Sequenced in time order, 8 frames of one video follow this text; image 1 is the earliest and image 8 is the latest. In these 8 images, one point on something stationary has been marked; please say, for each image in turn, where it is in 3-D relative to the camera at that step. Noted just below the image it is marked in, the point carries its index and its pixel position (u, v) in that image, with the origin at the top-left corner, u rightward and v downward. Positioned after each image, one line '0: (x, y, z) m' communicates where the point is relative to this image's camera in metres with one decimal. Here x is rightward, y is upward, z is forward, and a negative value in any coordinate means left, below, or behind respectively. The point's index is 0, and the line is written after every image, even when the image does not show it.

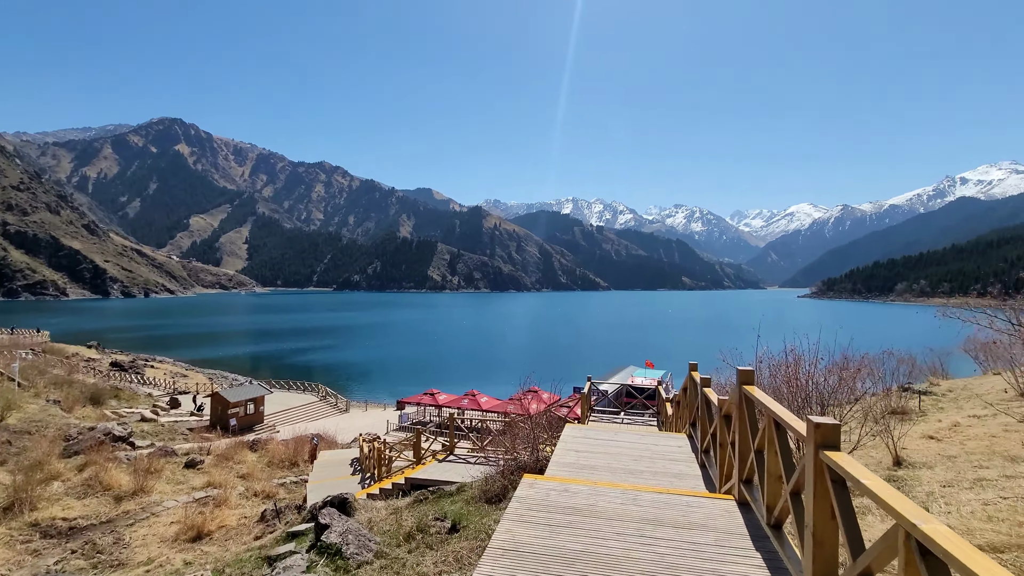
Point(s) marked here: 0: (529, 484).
0: (+0.2, -1.7, +4.1) m
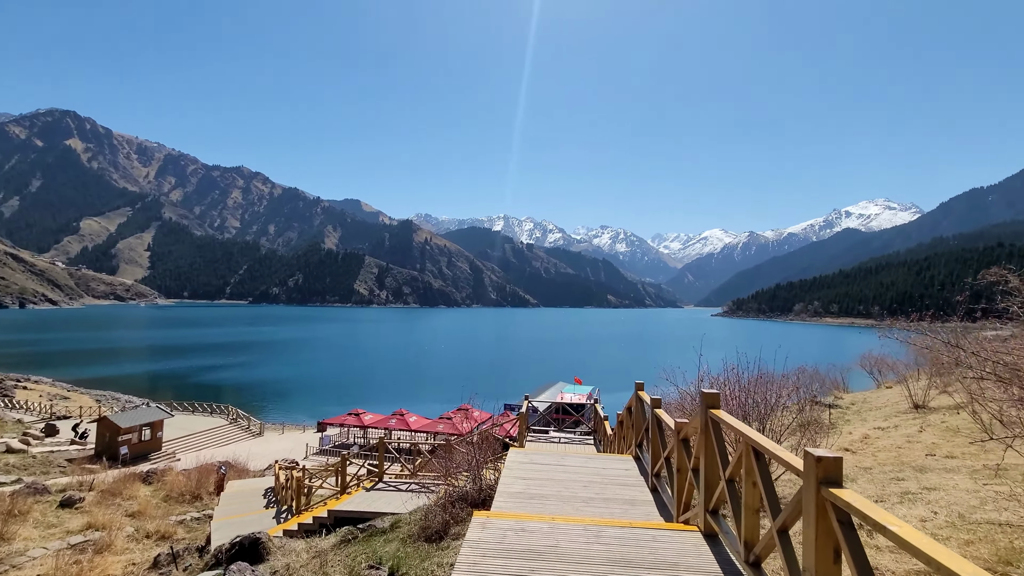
0: (-0.2, -1.8, +3.7) m
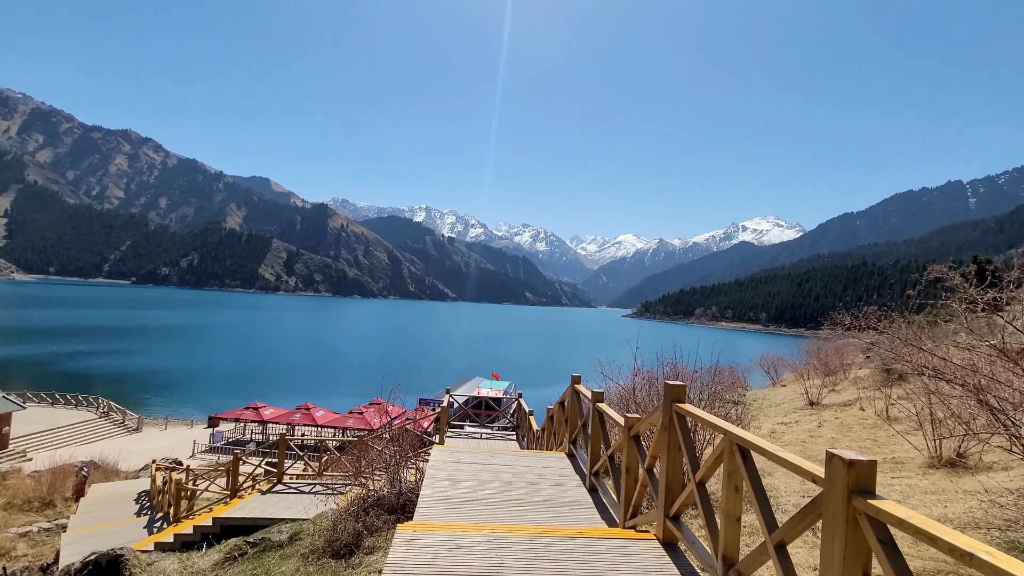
0: (-0.7, -1.6, +3.0) m
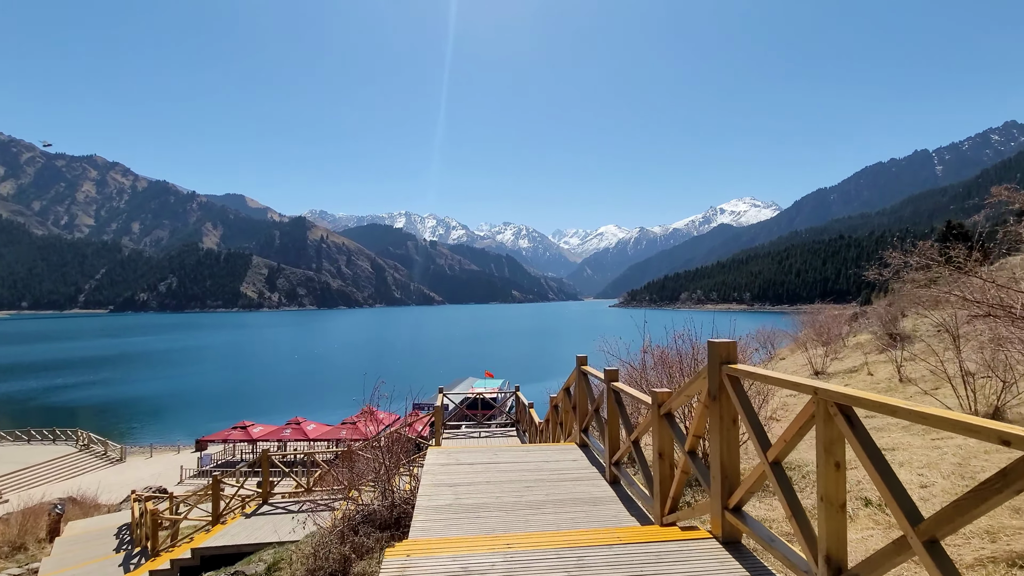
0: (-0.6, -1.4, +2.4) m
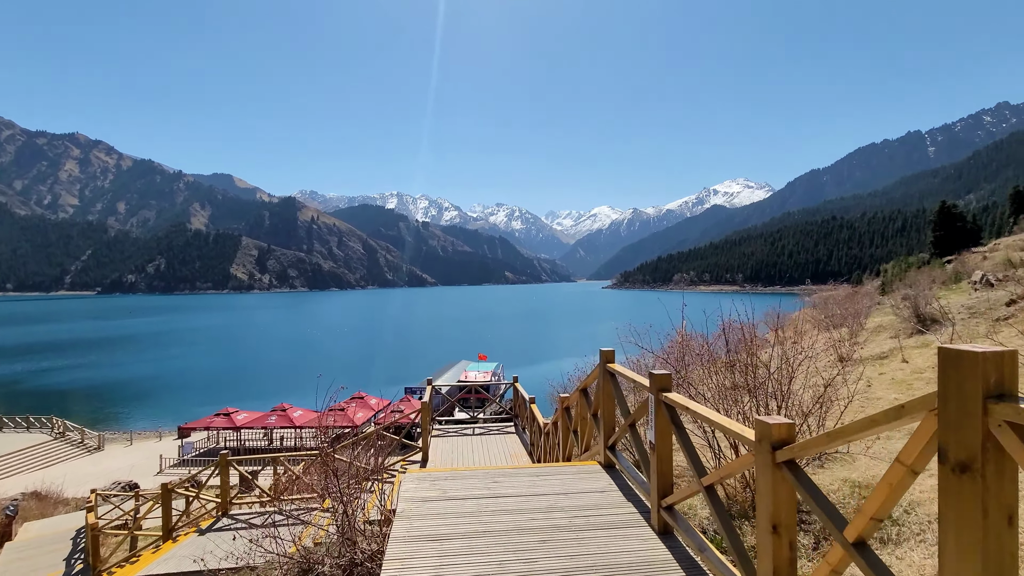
0: (-0.5, -1.3, +1.2) m
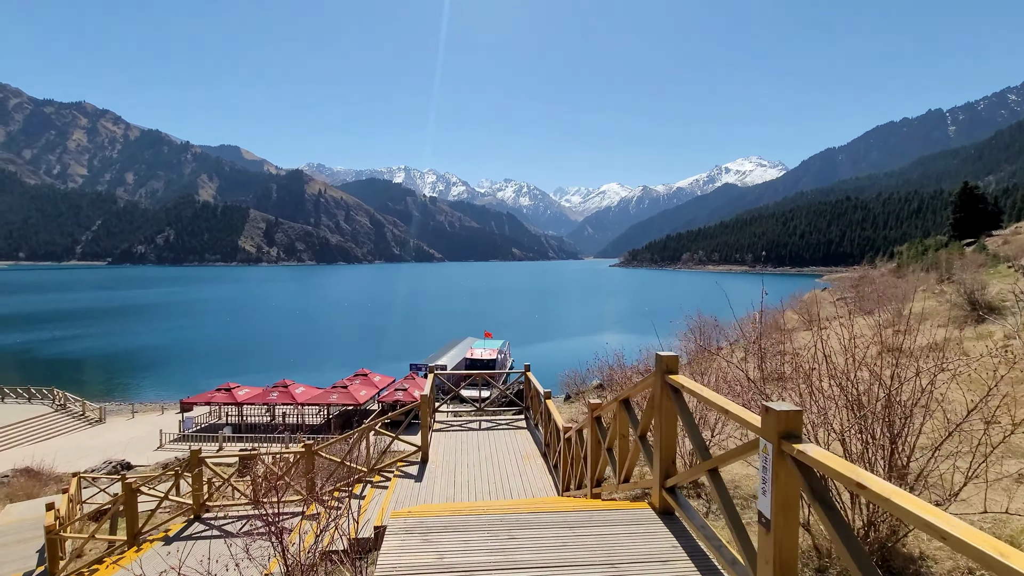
0: (-0.4, -1.3, +0.1) m
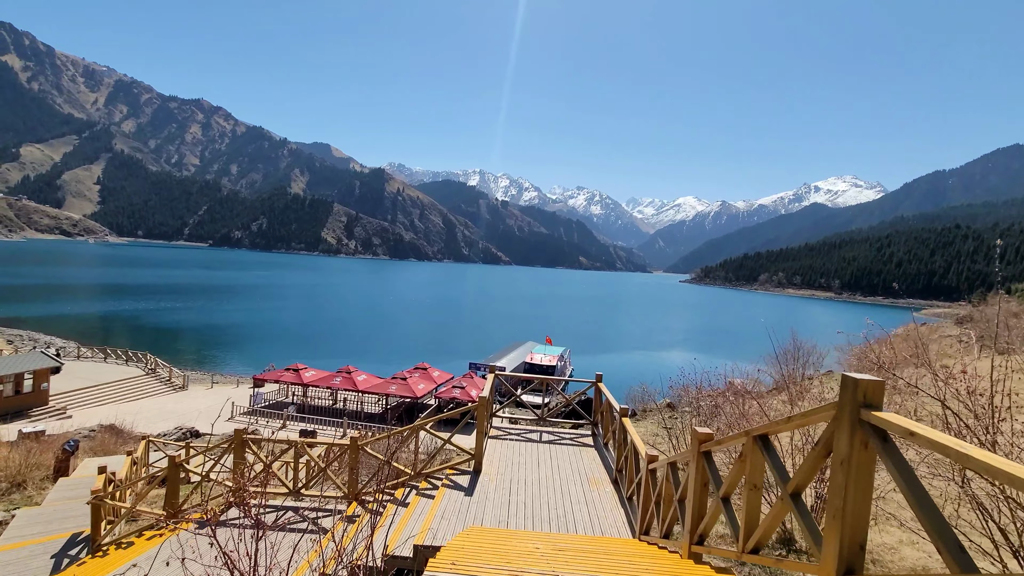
0: (-0.4, -1.1, -0.7) m
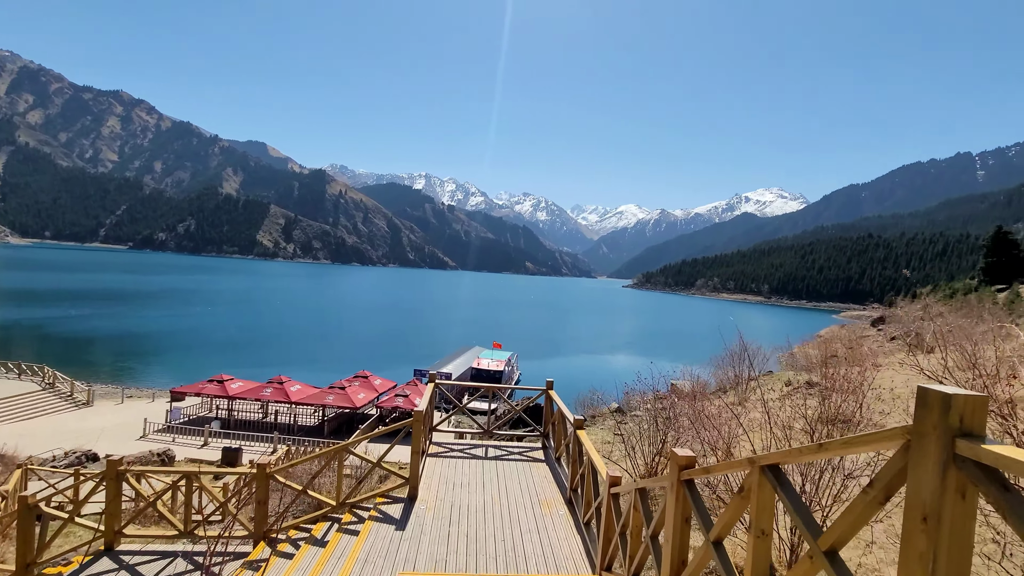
0: (-0.3, -1.0, -1.5) m
